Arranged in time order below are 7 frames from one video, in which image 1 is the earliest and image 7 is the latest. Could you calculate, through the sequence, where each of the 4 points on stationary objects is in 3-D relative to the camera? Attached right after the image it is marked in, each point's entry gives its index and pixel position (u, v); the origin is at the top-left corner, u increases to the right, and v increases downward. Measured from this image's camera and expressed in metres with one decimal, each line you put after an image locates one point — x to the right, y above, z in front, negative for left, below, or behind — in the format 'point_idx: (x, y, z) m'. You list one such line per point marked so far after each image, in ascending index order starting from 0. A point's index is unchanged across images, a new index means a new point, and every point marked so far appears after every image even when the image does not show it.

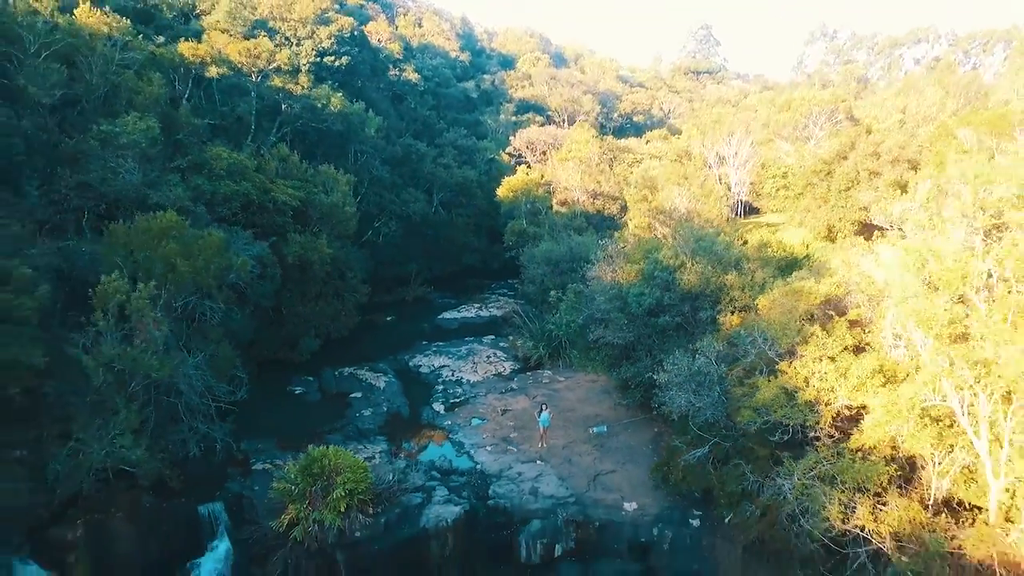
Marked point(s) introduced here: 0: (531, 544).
0: (+0.5, -5.9, +18.0) m
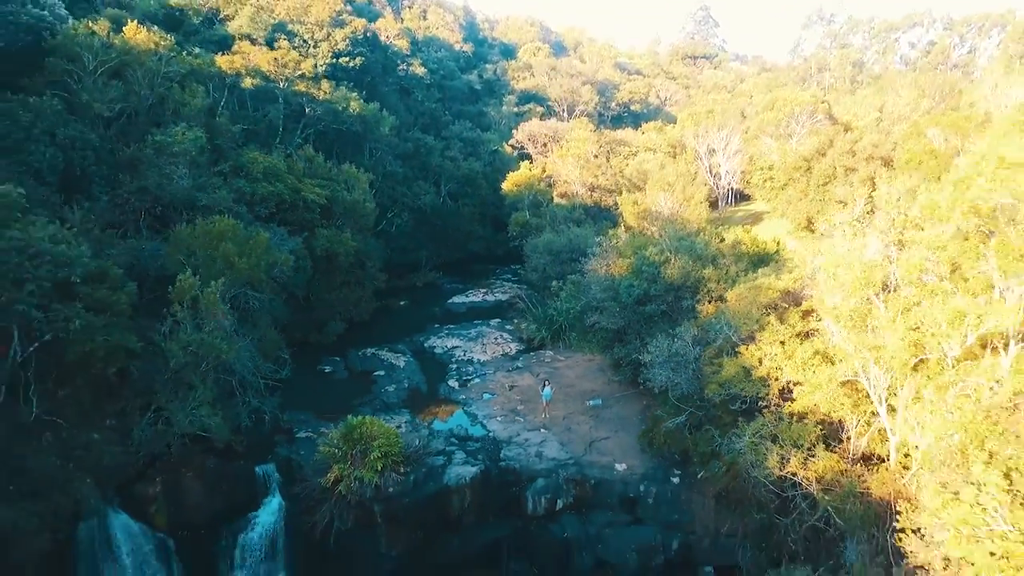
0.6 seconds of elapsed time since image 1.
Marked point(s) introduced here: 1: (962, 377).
0: (+0.7, -5.8, +21.4) m
1: (+6.9, -1.4, +11.9) m
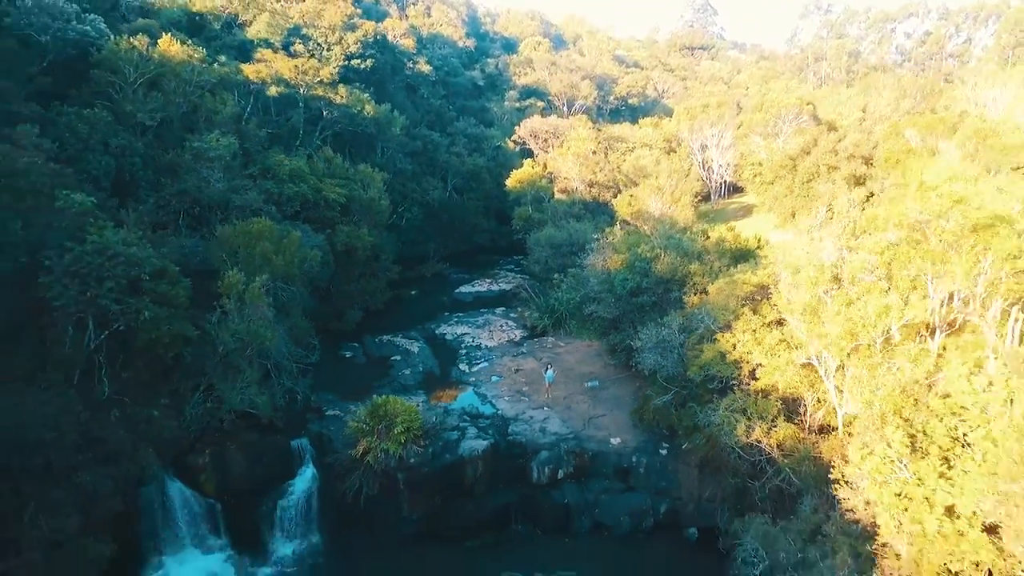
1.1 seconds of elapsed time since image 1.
0: (+1.0, -5.6, +24.2) m
1: (+7.1, -1.4, +14.7) m
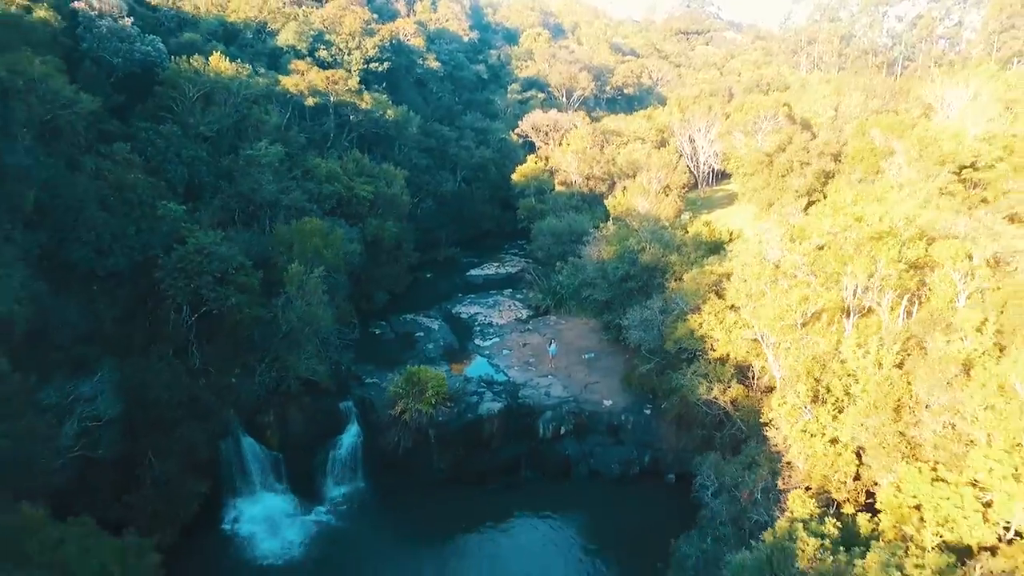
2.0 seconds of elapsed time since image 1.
0: (+1.3, -5.2, +29.3) m
1: (+7.5, -1.2, +19.7) m
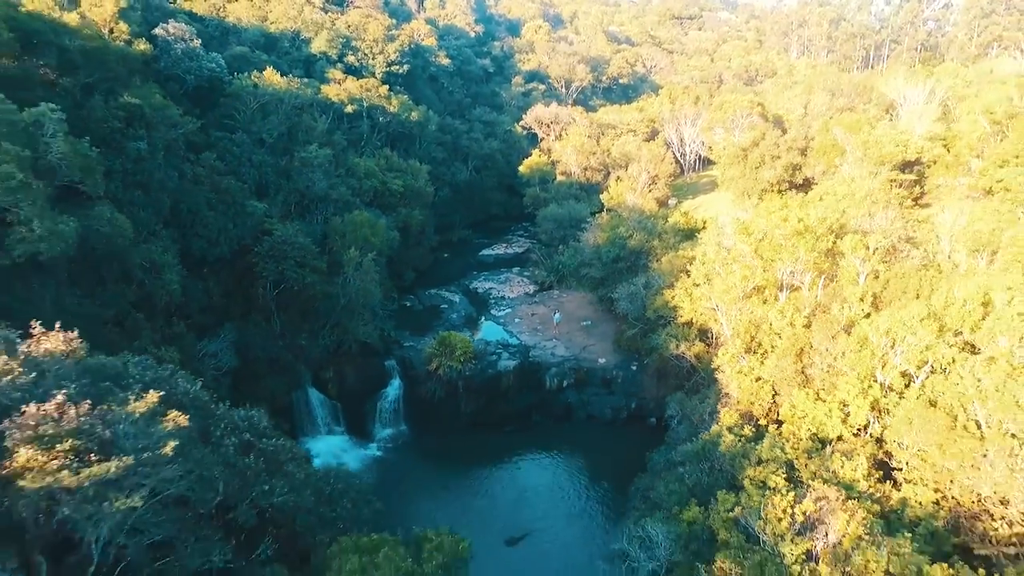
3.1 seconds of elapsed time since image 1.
0: (+1.9, -4.2, +36.3) m
1: (+8.1, -0.6, +26.6) m
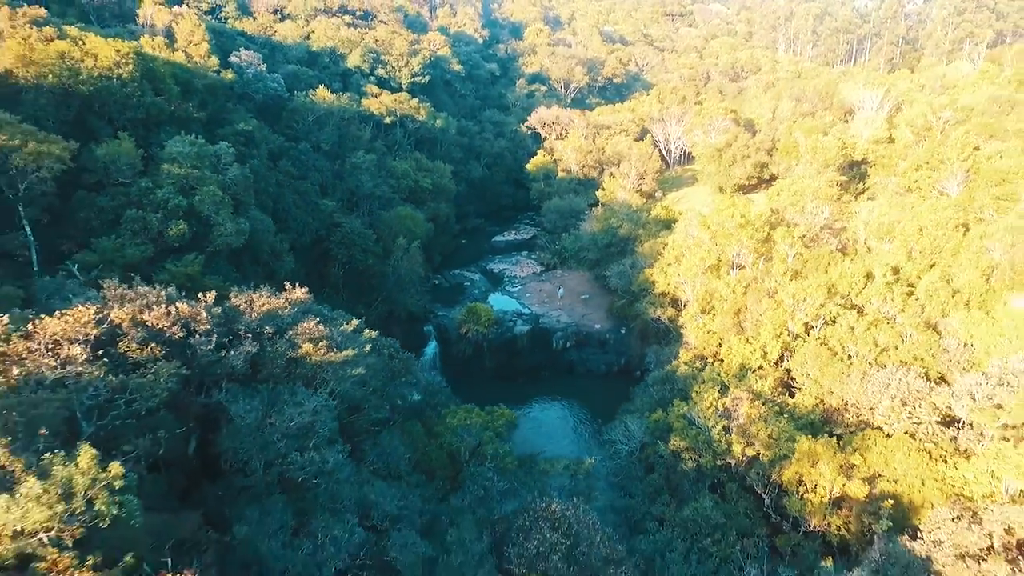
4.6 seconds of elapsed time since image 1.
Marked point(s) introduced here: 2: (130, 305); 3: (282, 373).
0: (+2.7, -3.1, +45.4) m
1: (+8.9, +0.4, +35.6) m
2: (-8.0, -0.3, +16.5) m
3: (-5.2, -1.9, +17.8) m
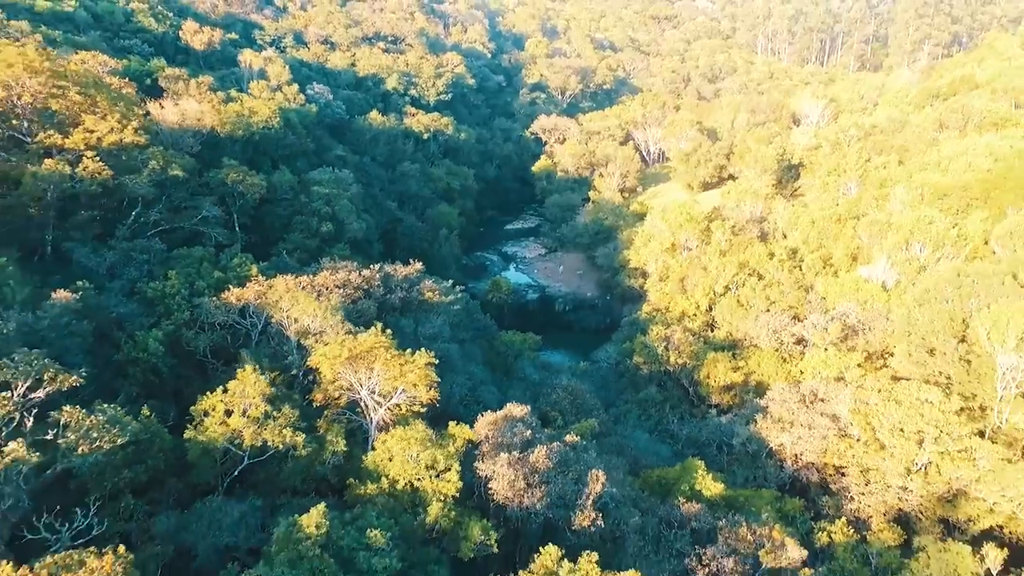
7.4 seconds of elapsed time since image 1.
0: (+3.7, -1.3, +60.5) m
1: (+10.0, +1.9, +50.7) m
2: (-6.8, +0.7, +31.5) m
3: (-4.0, -0.8, +32.8) m
